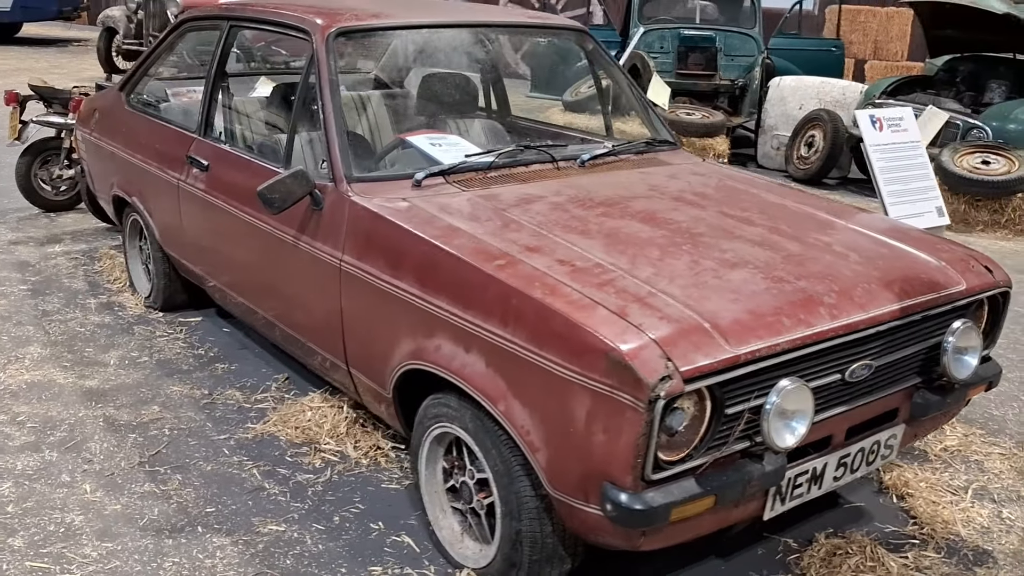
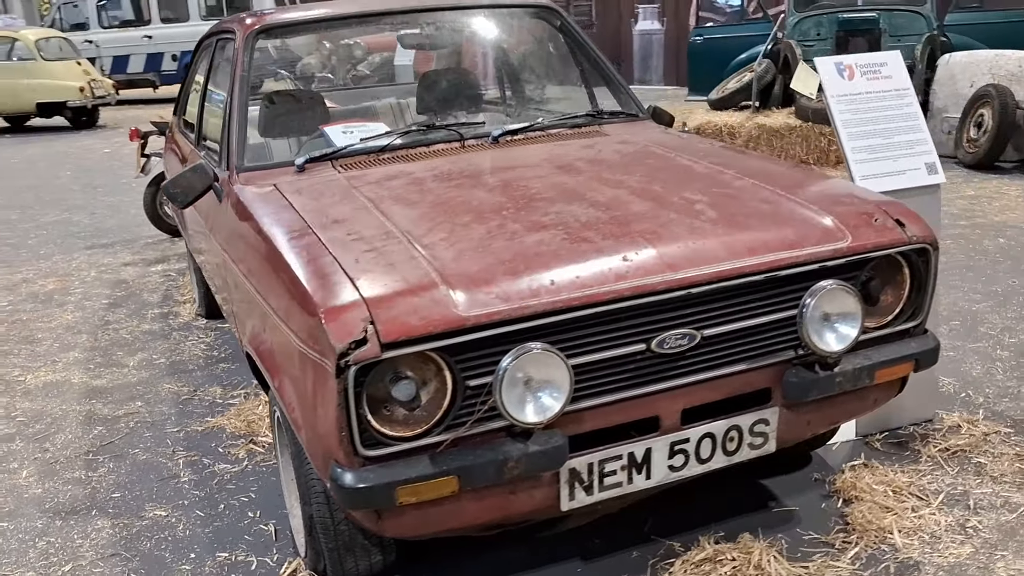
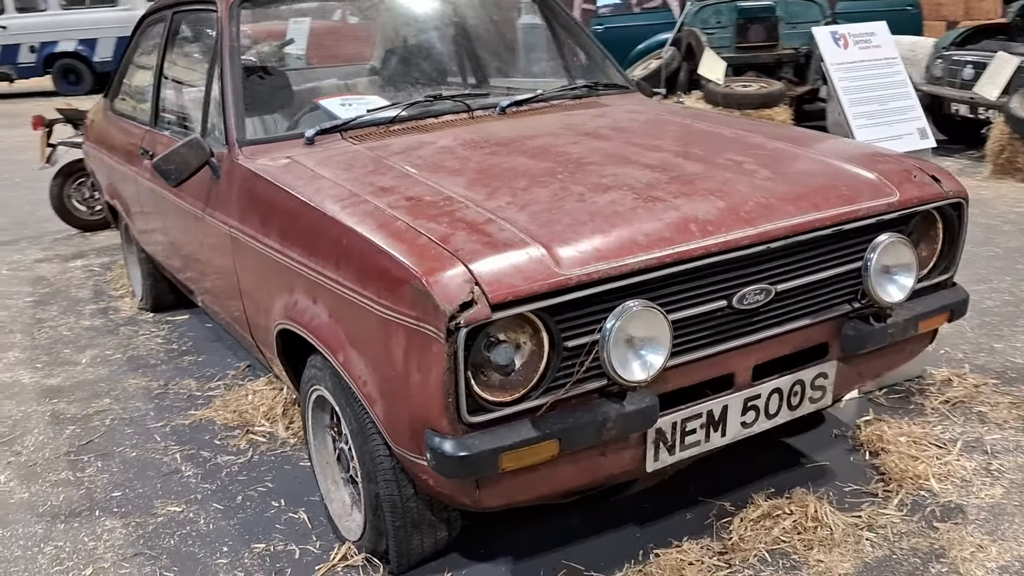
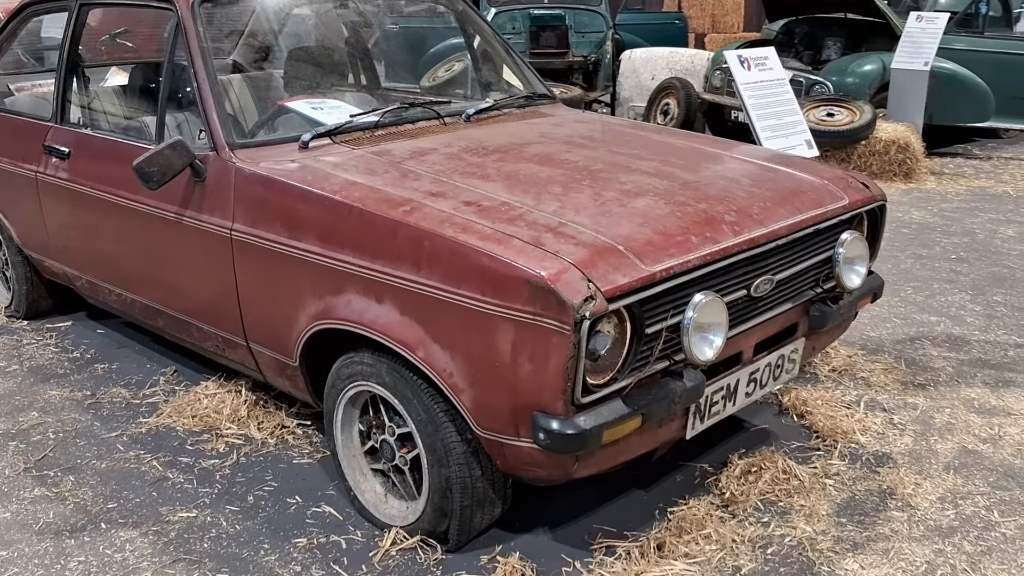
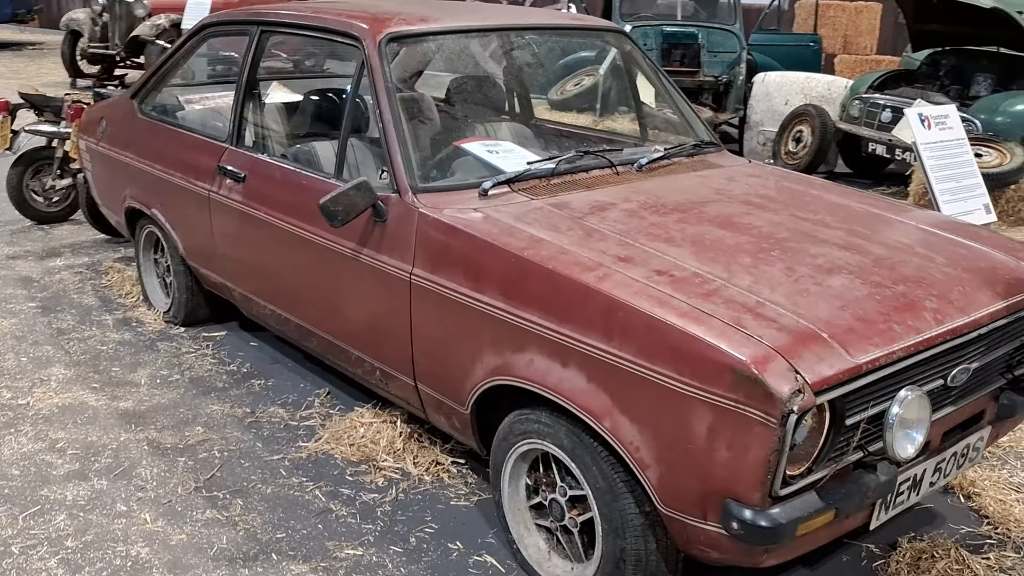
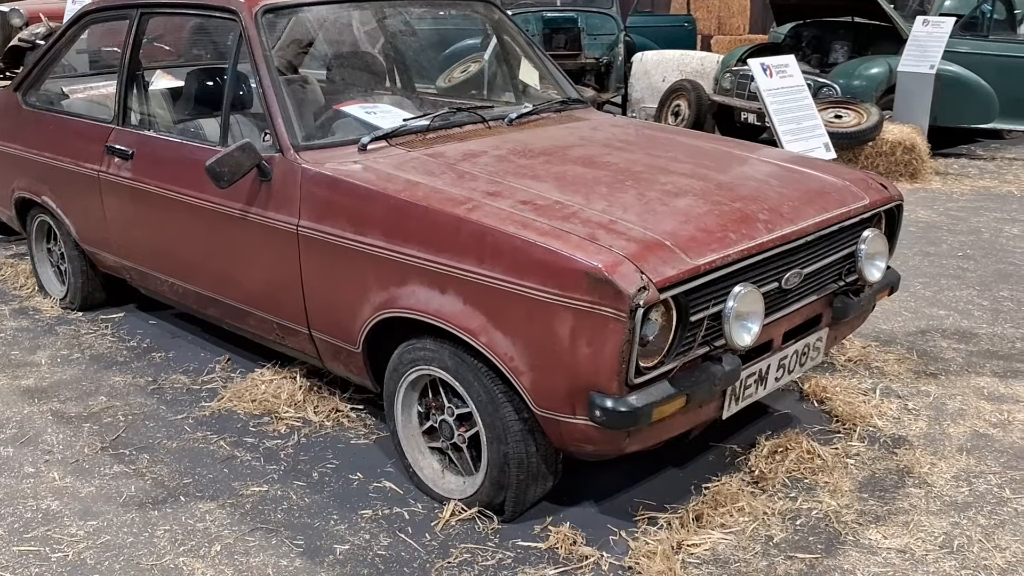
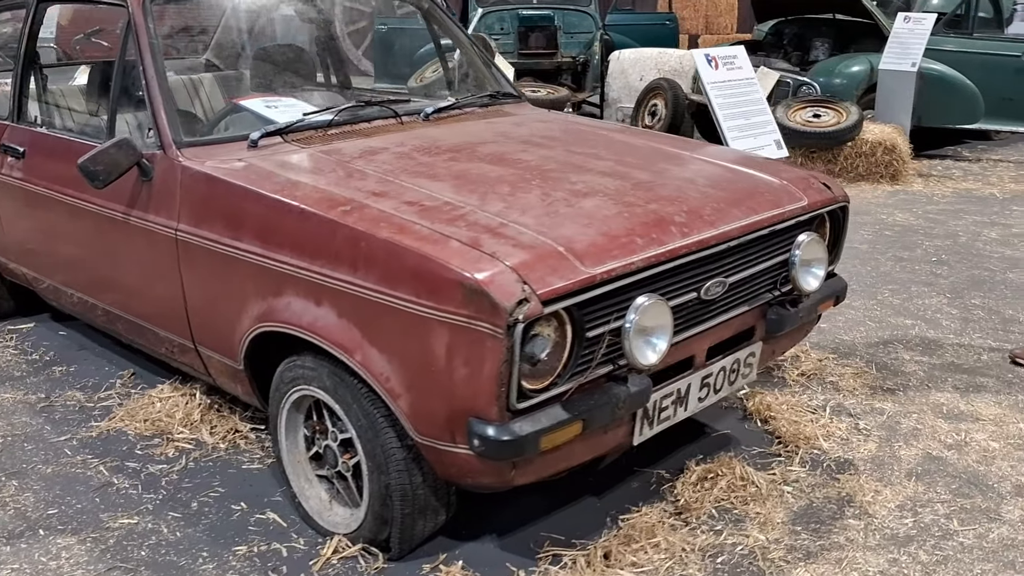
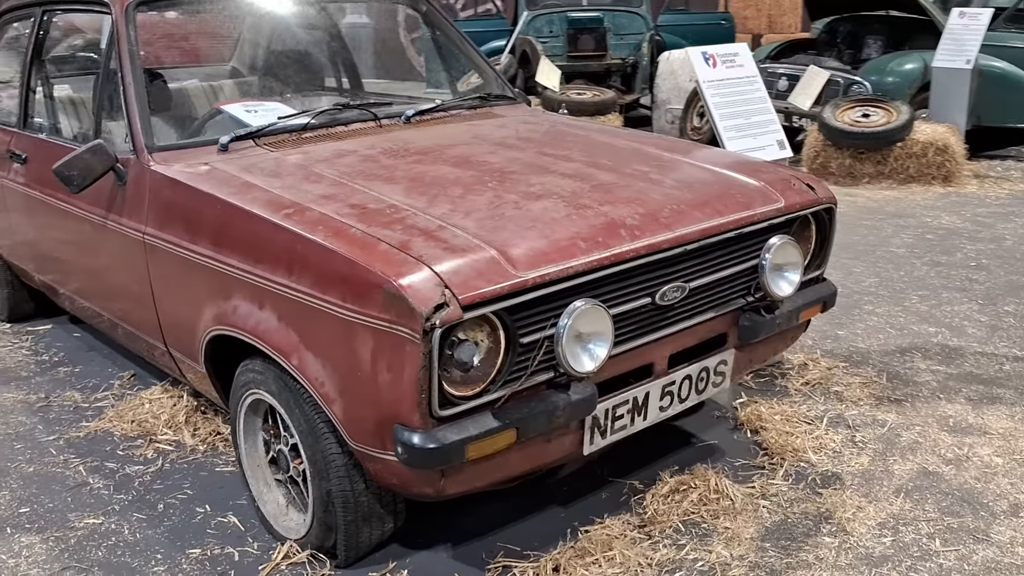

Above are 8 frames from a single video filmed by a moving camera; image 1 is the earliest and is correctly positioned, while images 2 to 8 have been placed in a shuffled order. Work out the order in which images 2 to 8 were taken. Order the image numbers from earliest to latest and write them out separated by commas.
5, 6, 4, 7, 8, 3, 2
